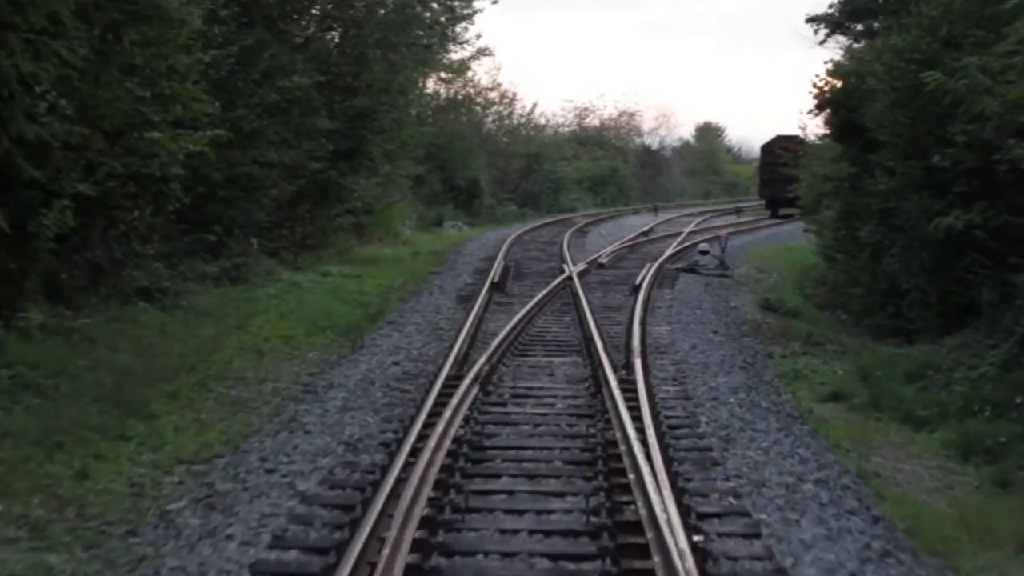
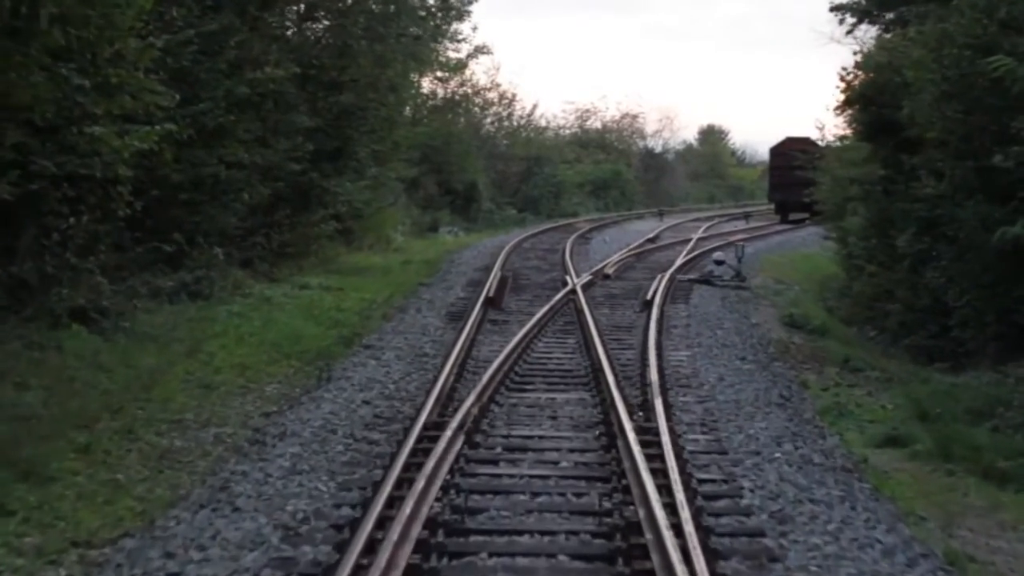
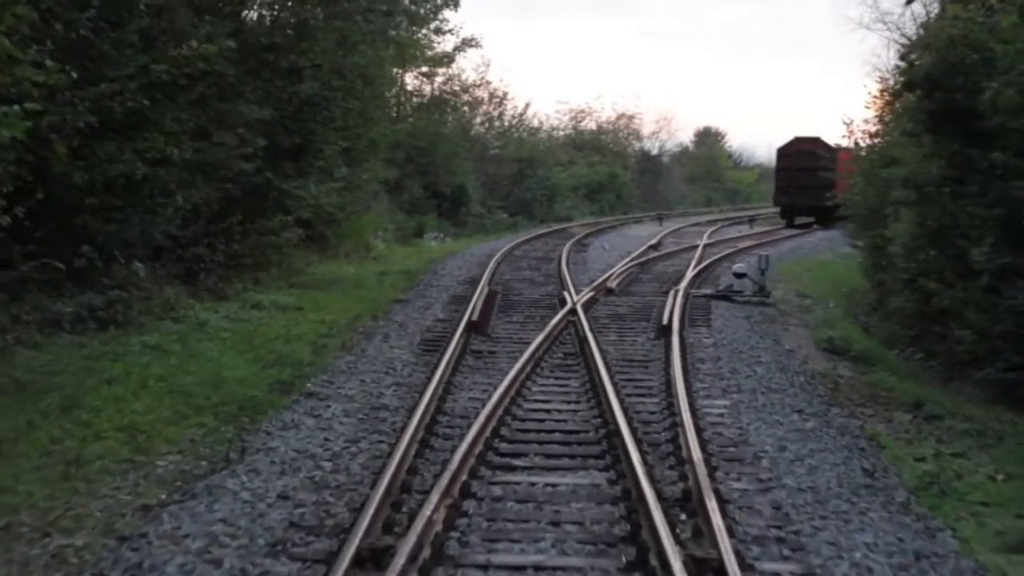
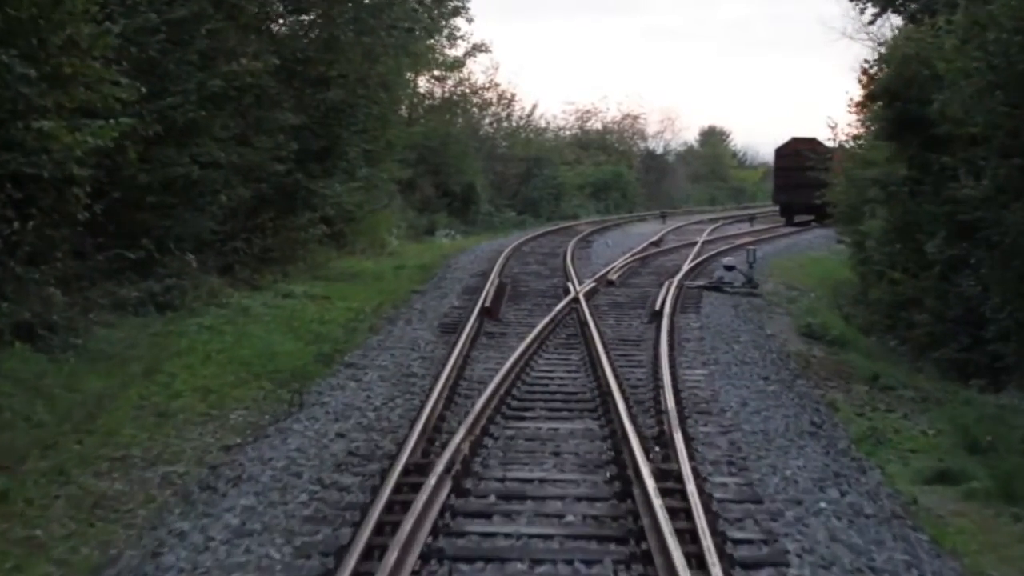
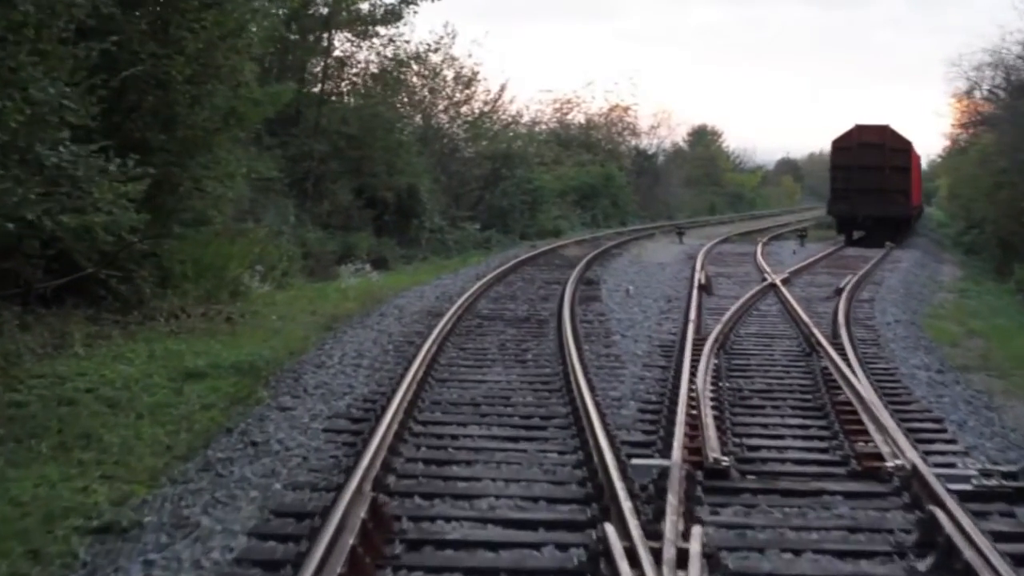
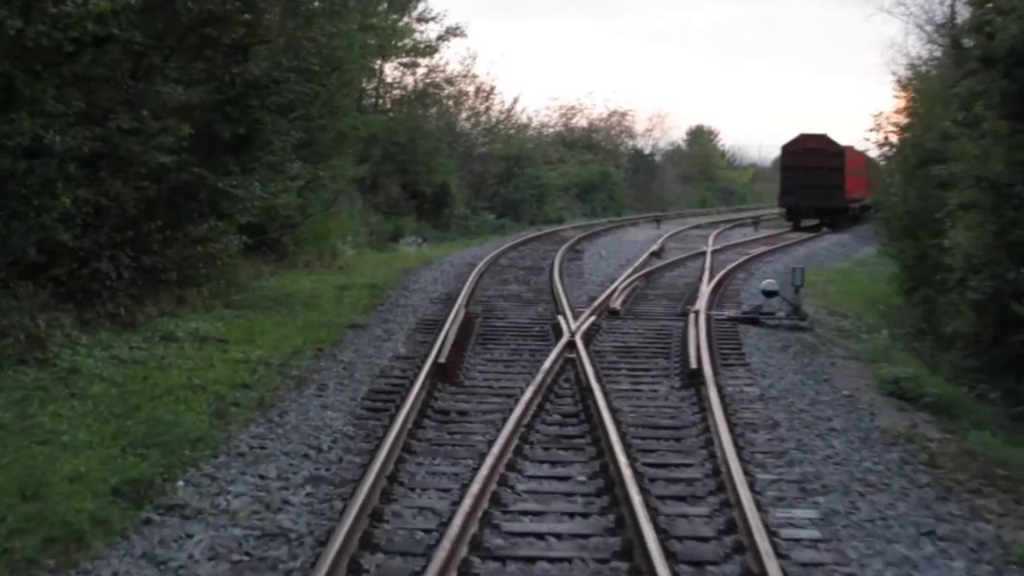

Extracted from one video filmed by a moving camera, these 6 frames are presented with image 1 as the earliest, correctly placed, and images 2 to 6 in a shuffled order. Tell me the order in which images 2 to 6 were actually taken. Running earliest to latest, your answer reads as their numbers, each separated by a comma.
2, 4, 3, 6, 5
